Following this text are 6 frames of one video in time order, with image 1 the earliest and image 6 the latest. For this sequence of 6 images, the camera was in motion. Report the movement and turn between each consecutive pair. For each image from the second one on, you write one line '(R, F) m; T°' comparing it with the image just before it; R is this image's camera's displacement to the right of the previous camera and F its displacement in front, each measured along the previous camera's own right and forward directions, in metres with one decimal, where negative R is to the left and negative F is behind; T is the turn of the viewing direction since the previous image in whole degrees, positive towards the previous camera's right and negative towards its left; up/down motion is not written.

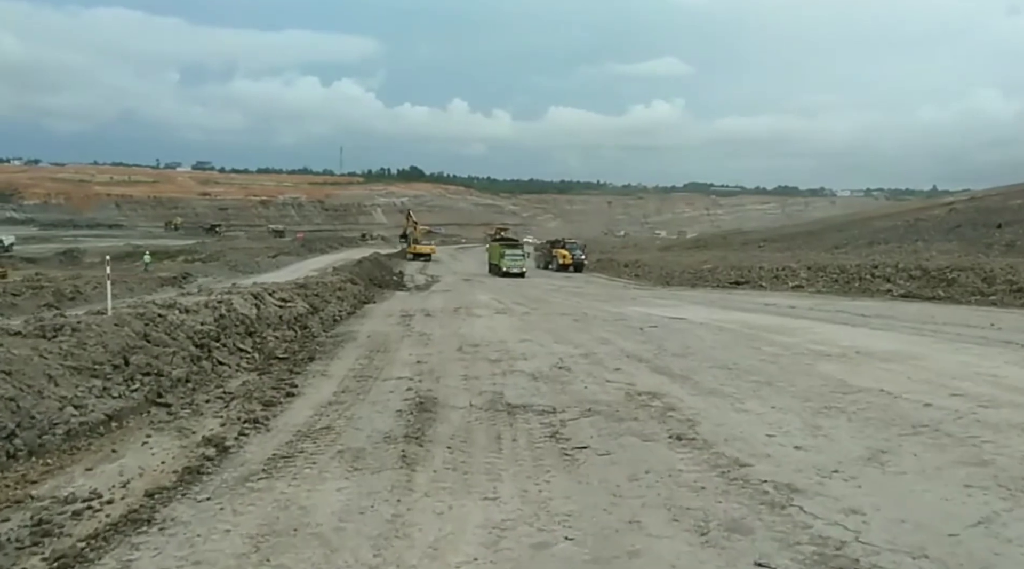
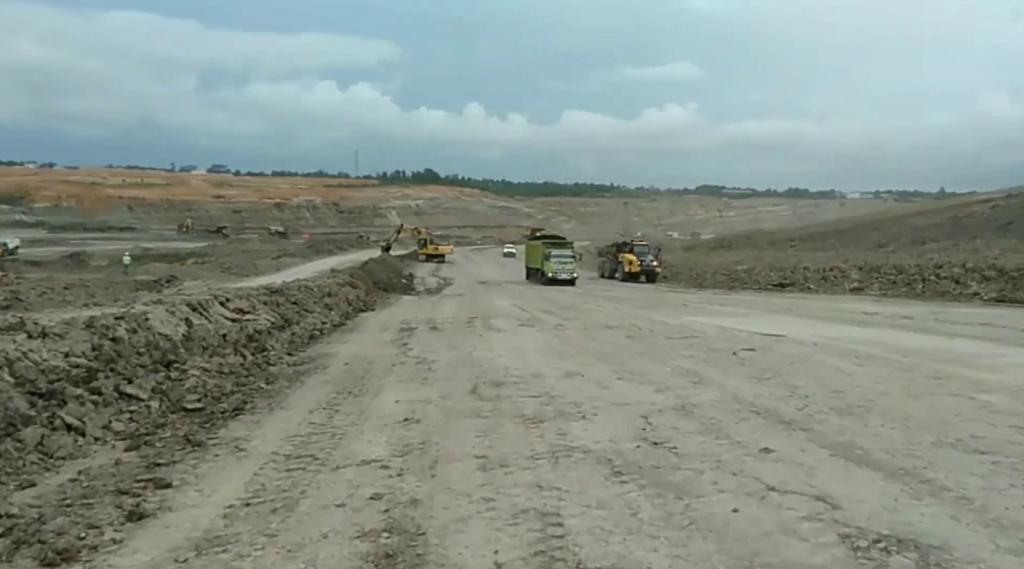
(-0.4, +6.5) m; -1°
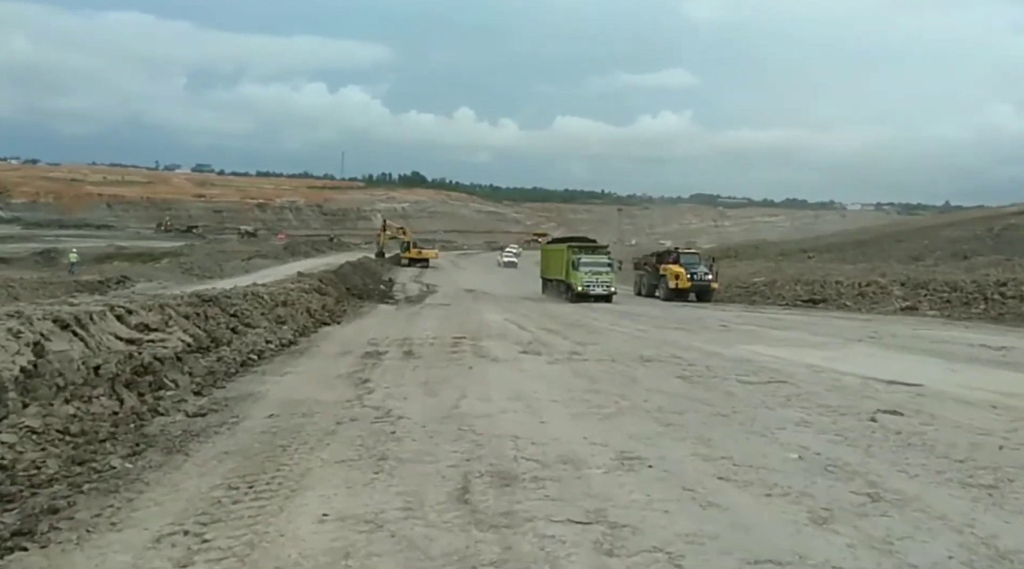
(-0.3, +5.3) m; +1°
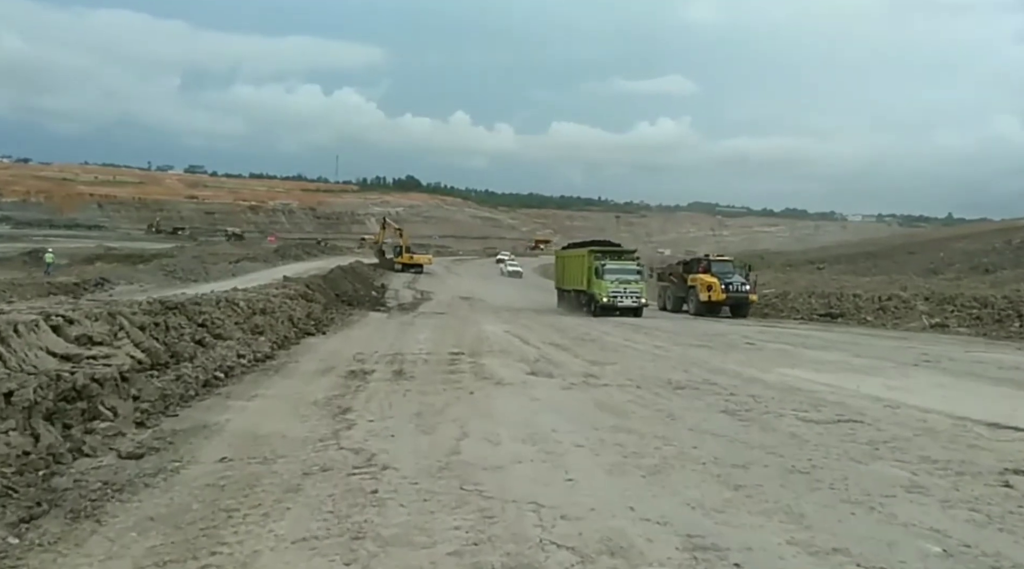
(-0.2, +2.2) m; 0°
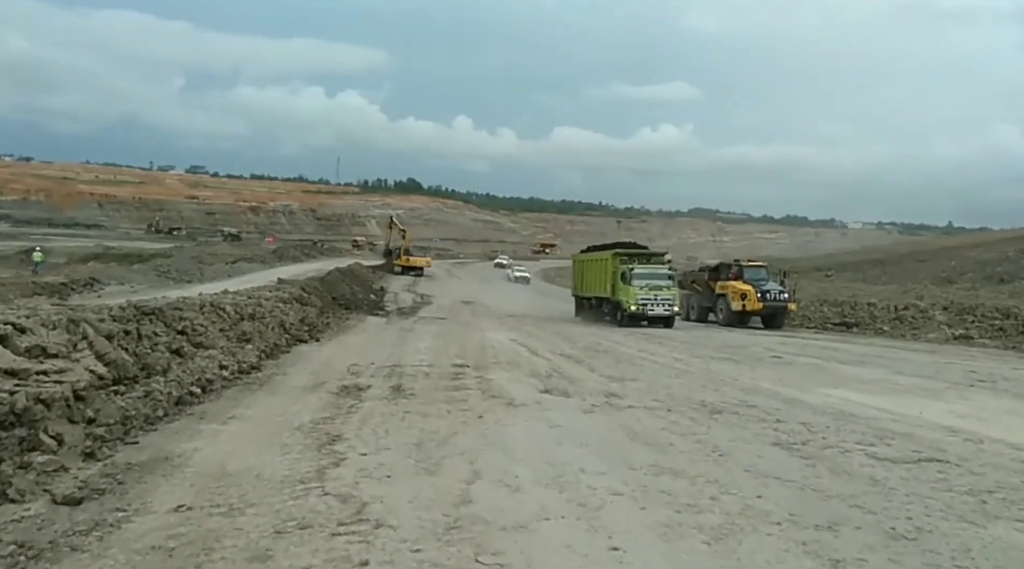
(-0.2, +1.6) m; 0°
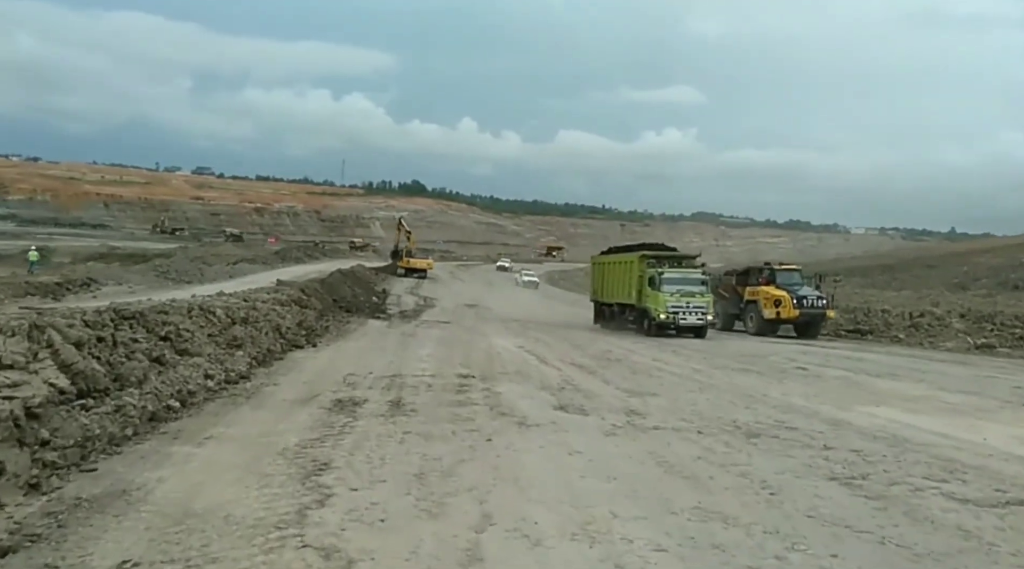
(-0.1, +1.3) m; 0°
